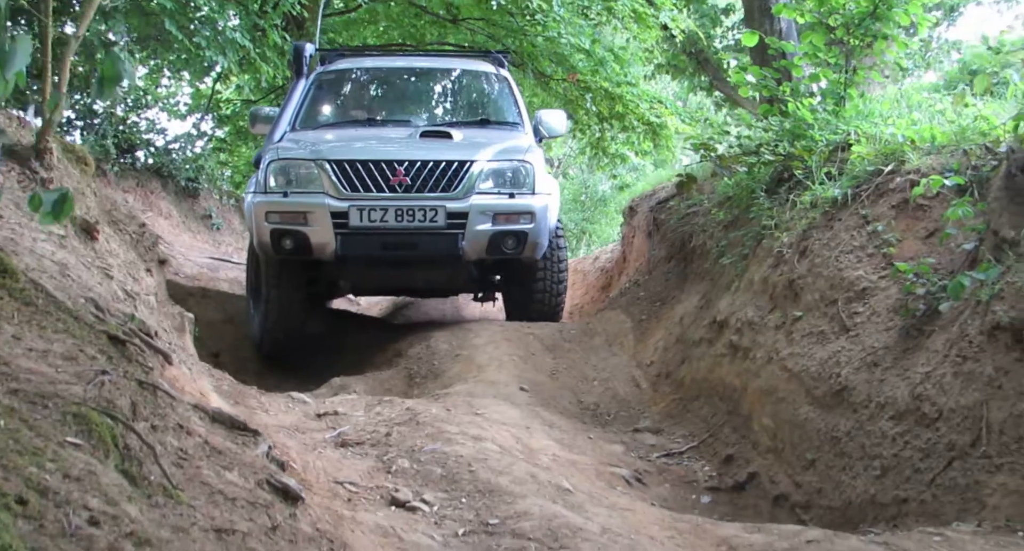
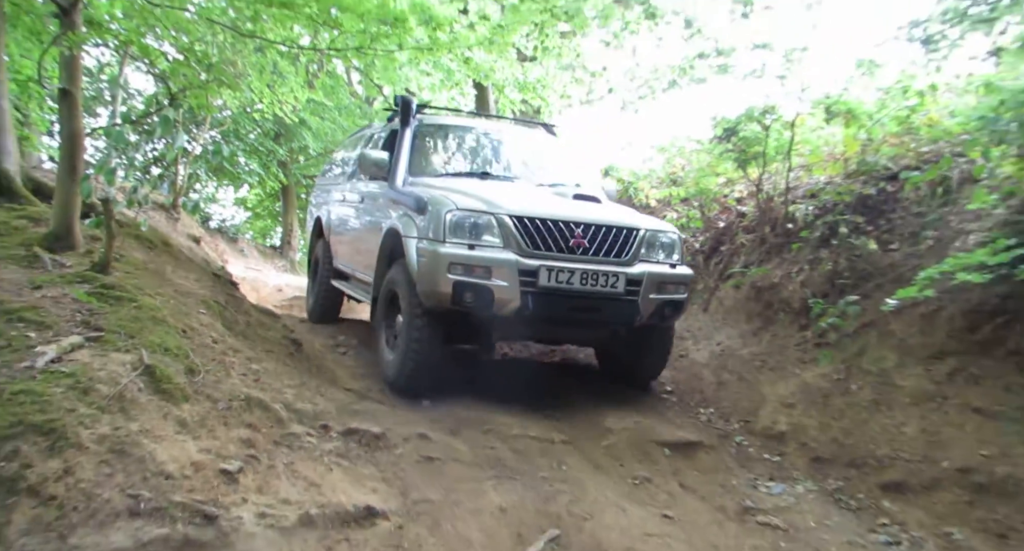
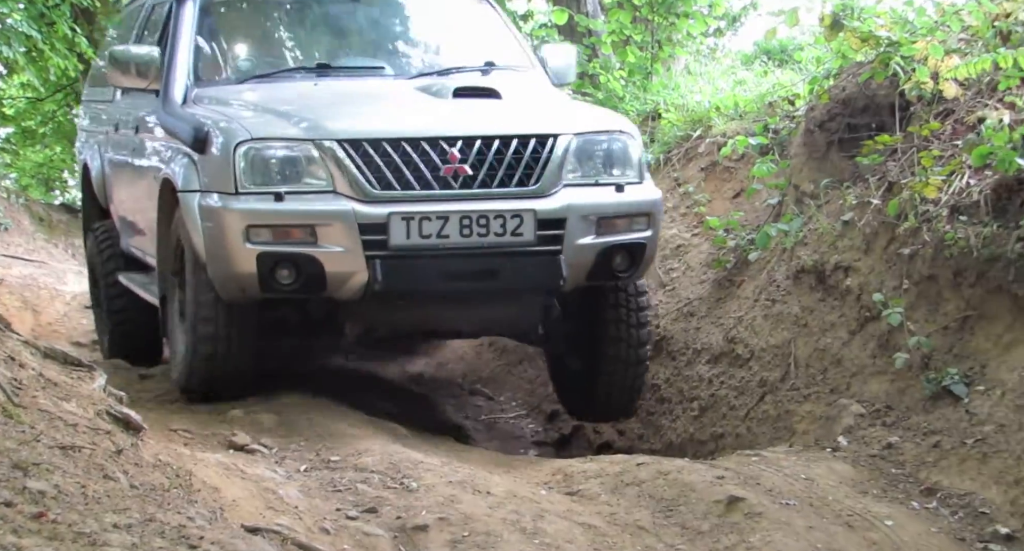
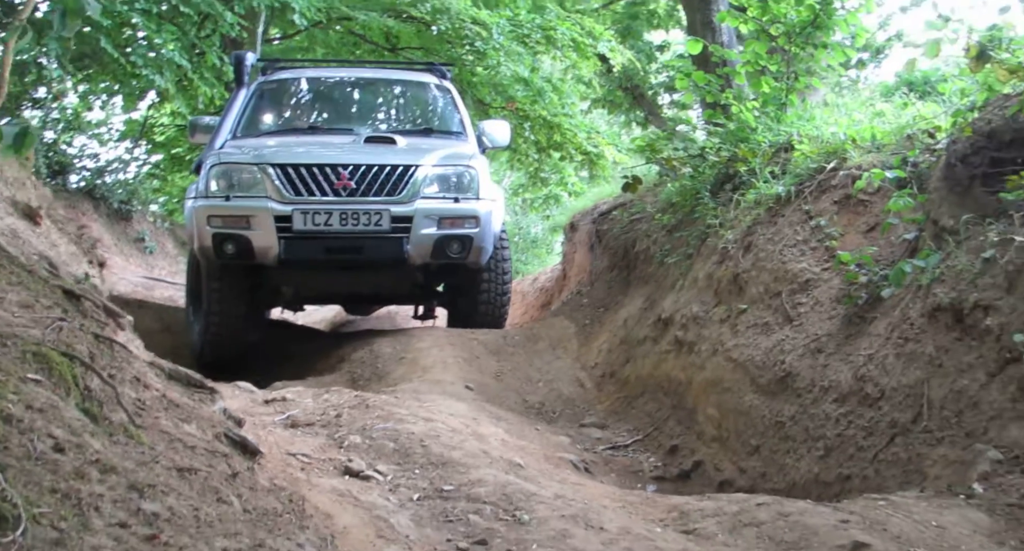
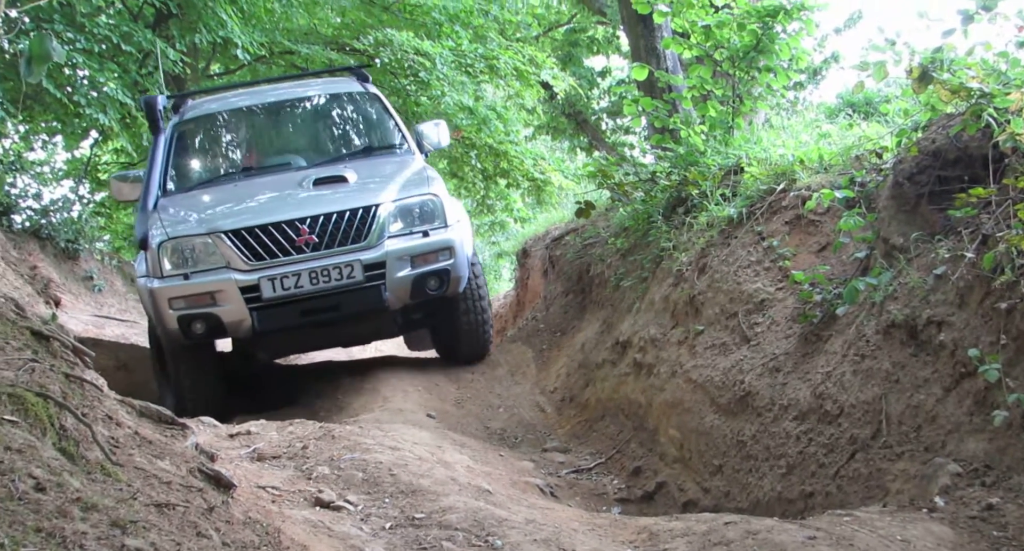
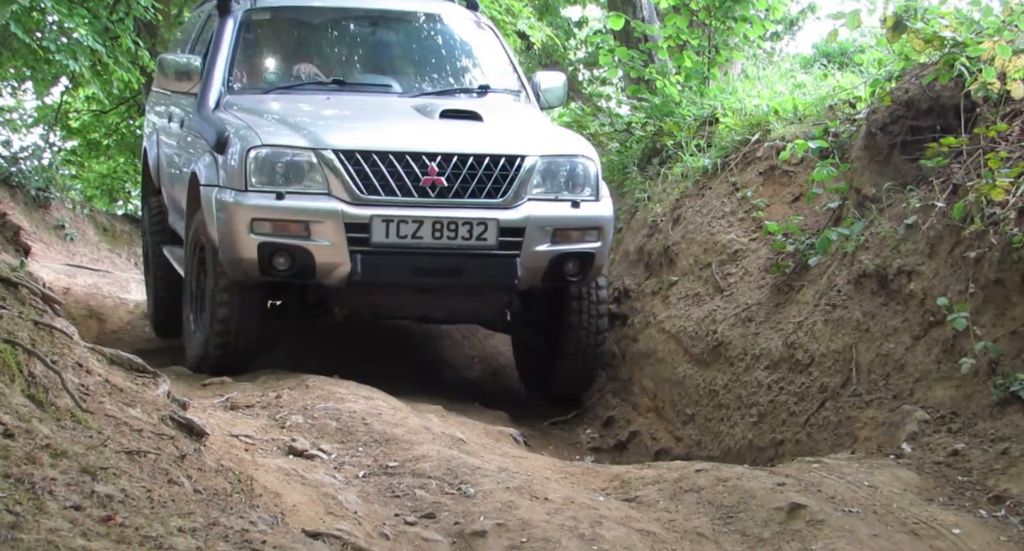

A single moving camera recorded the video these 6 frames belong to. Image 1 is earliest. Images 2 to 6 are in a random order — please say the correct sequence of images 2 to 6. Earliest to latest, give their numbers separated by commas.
4, 5, 6, 3, 2
